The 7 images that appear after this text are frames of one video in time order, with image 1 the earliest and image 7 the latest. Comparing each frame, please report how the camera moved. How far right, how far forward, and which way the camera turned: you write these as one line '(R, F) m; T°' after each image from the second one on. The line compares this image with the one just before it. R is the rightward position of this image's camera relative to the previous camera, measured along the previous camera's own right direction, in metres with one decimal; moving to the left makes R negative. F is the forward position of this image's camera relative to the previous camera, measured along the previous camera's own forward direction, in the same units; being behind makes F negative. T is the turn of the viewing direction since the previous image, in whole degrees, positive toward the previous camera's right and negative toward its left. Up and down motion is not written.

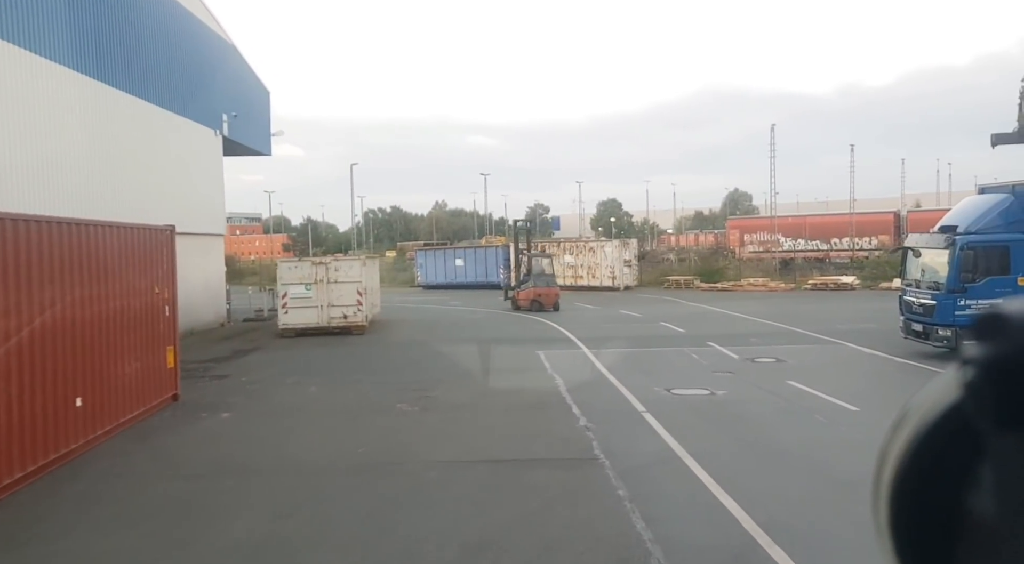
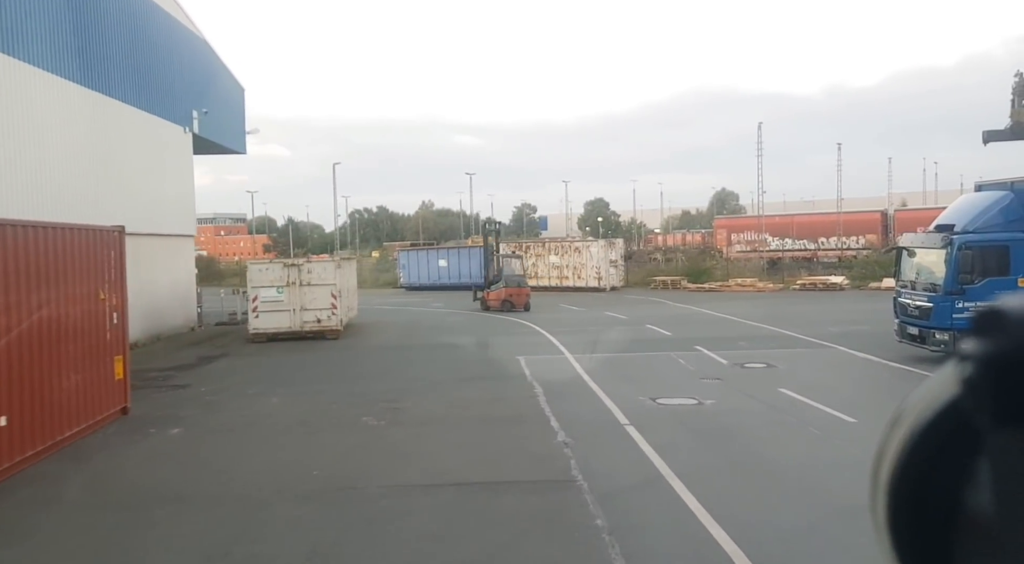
(+0.2, +0.8) m; +1°
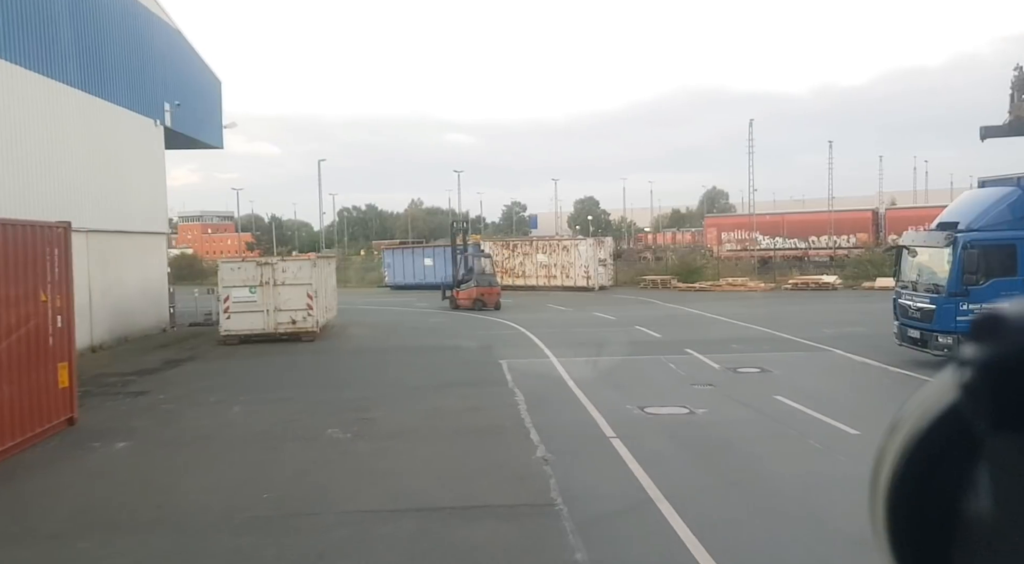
(+0.2, +0.9) m; +1°
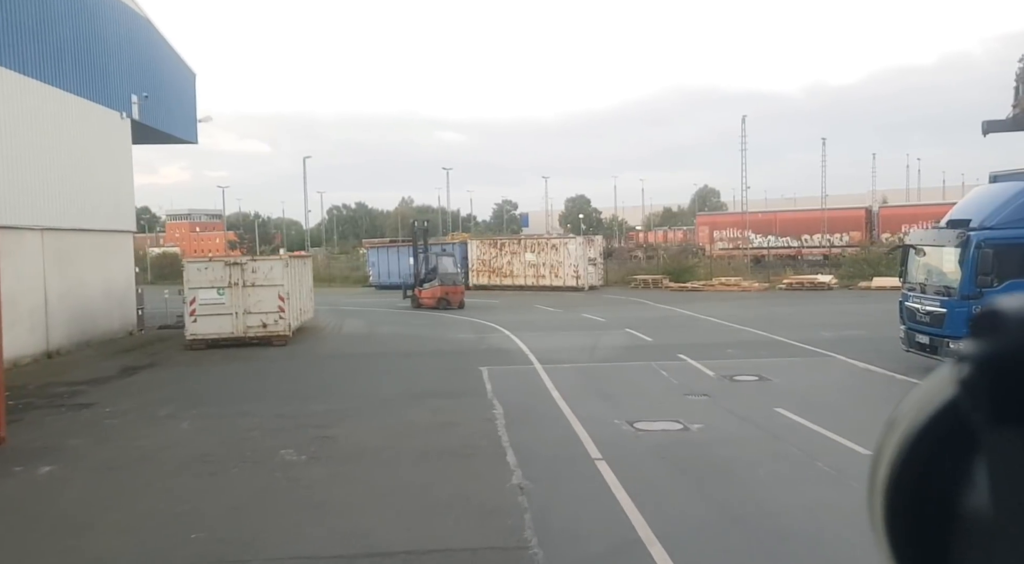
(+0.2, +1.1) m; +1°
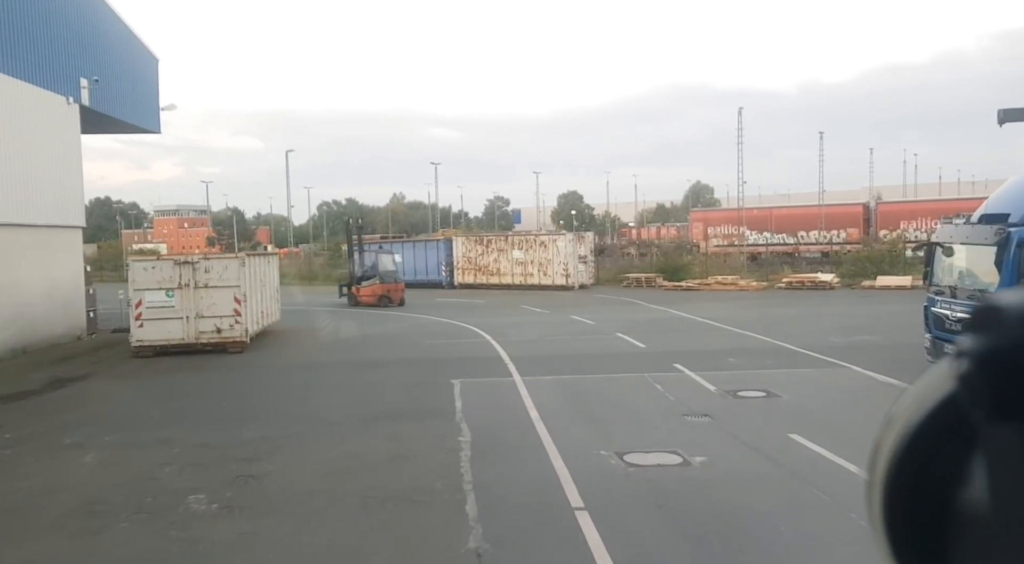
(+0.3, +1.8) m; +1°
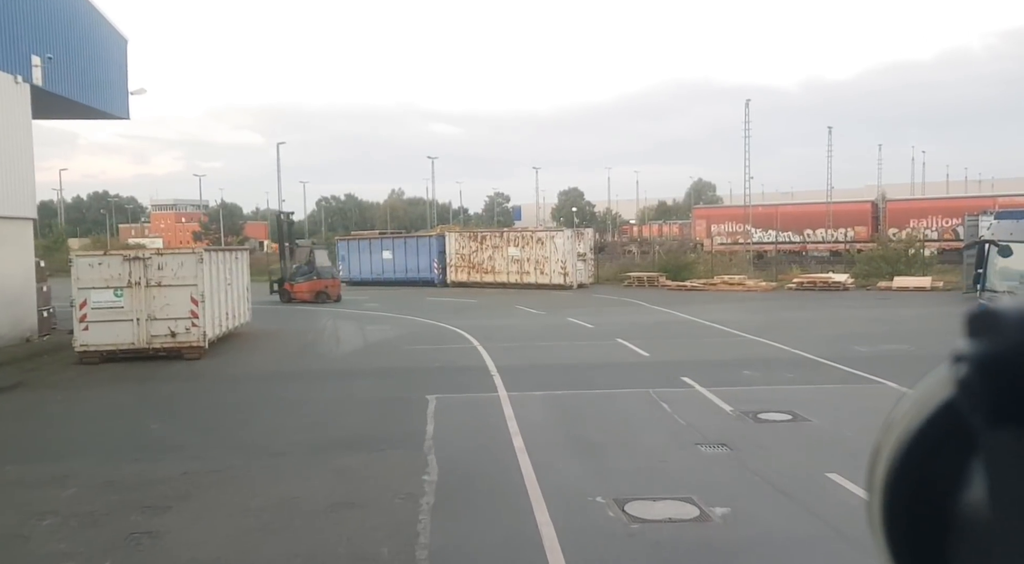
(+0.3, +1.9) m; 0°
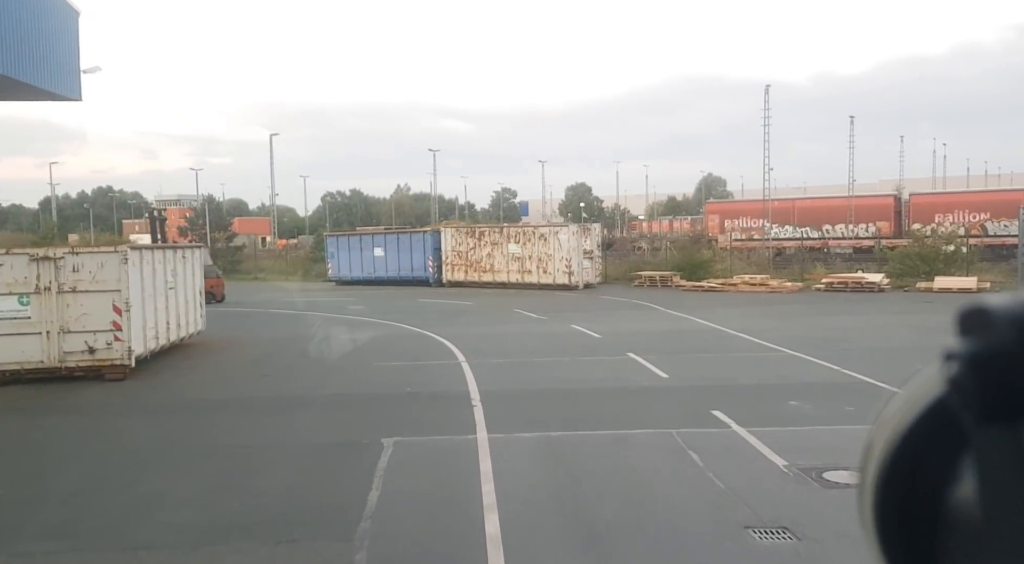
(+0.3, +2.9) m; -1°
